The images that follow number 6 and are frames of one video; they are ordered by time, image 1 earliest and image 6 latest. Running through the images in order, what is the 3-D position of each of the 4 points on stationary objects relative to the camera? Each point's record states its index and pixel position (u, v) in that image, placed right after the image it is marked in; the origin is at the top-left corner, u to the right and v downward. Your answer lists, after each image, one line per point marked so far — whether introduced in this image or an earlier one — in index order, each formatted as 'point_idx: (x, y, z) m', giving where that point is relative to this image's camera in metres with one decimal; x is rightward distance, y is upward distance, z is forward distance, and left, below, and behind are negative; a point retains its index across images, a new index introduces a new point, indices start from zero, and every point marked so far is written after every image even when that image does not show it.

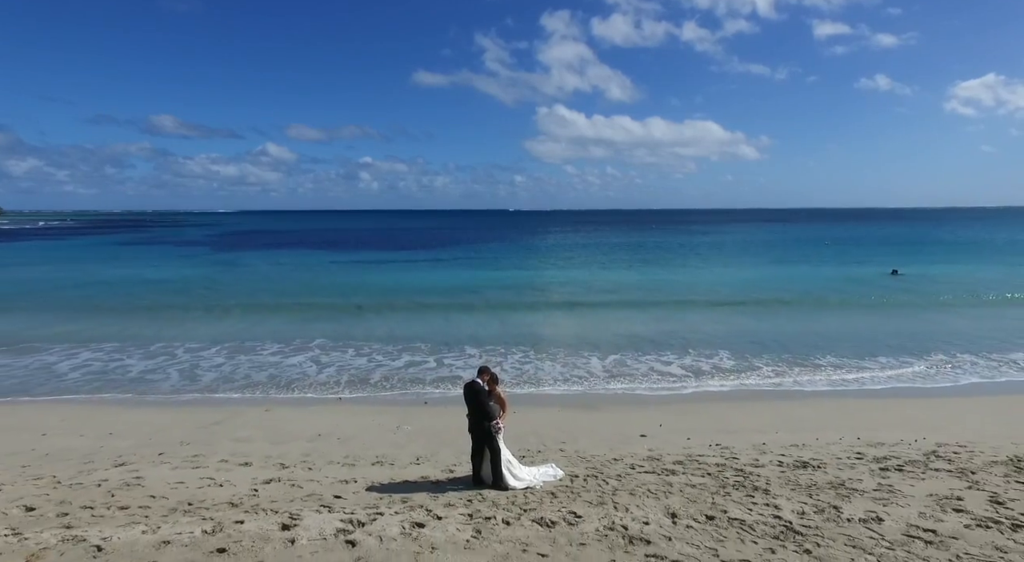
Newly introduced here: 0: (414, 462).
0: (-0.8, -1.5, +5.1) m
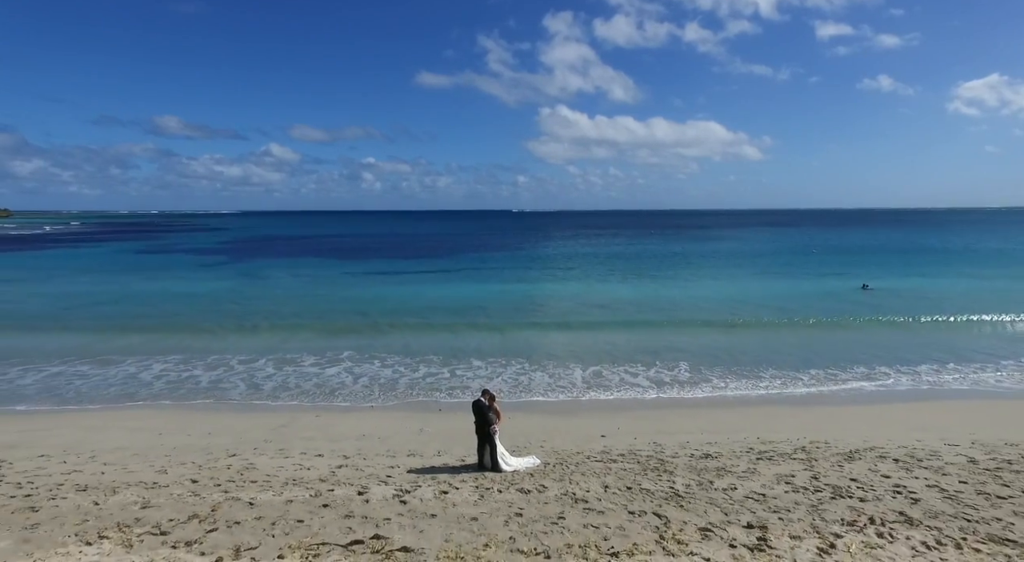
0: (-0.9, -2.0, +7.3) m
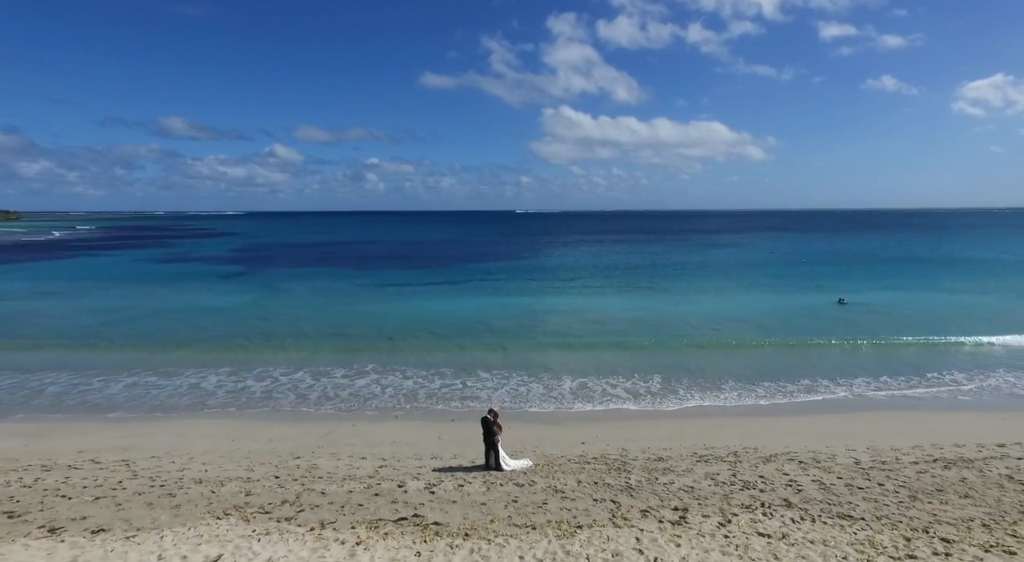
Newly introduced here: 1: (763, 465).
0: (-0.9, -2.7, +9.4) m
1: (+3.4, -2.5, +8.4) m
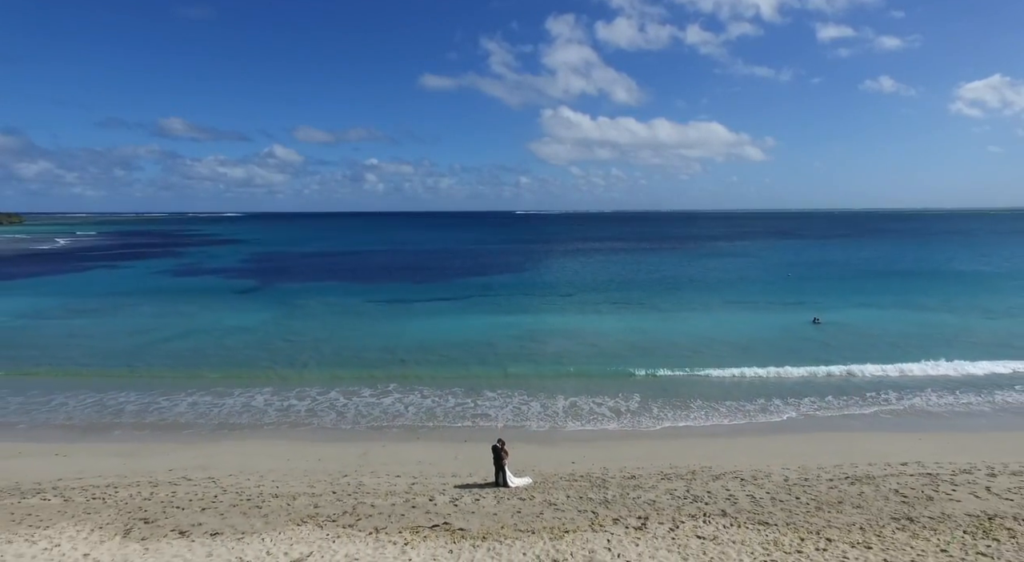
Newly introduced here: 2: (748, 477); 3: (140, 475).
0: (-0.8, -3.7, +11.7) m
1: (+3.5, -3.5, +10.7) m
2: (+4.2, -3.5, +10.9) m
3: (-6.9, -3.6, +11.6) m
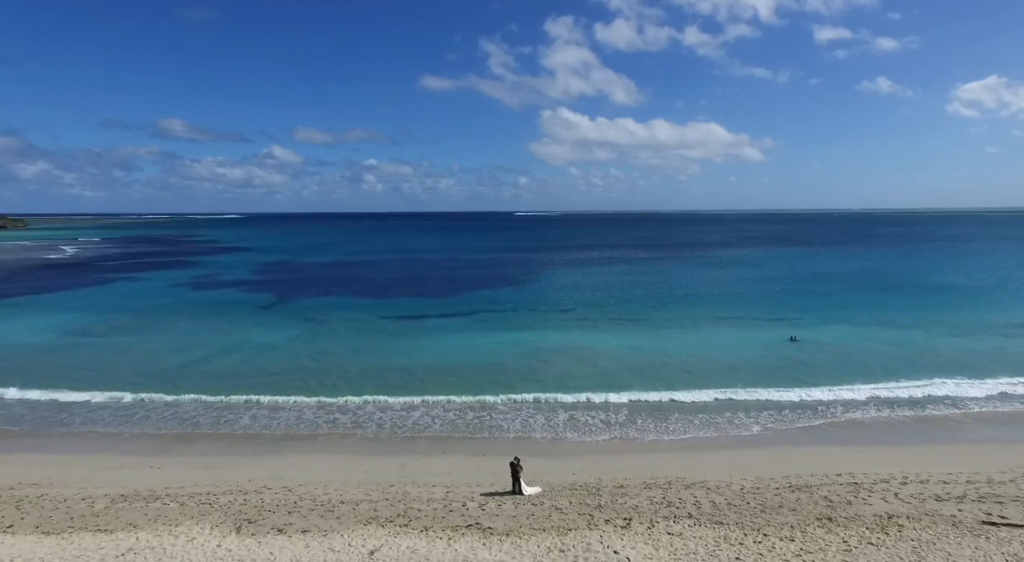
0: (-0.5, -4.8, +14.6) m
1: (+3.8, -4.6, +13.6) m
2: (+4.5, -4.6, +13.8) m
3: (-6.6, -4.7, +14.4) m
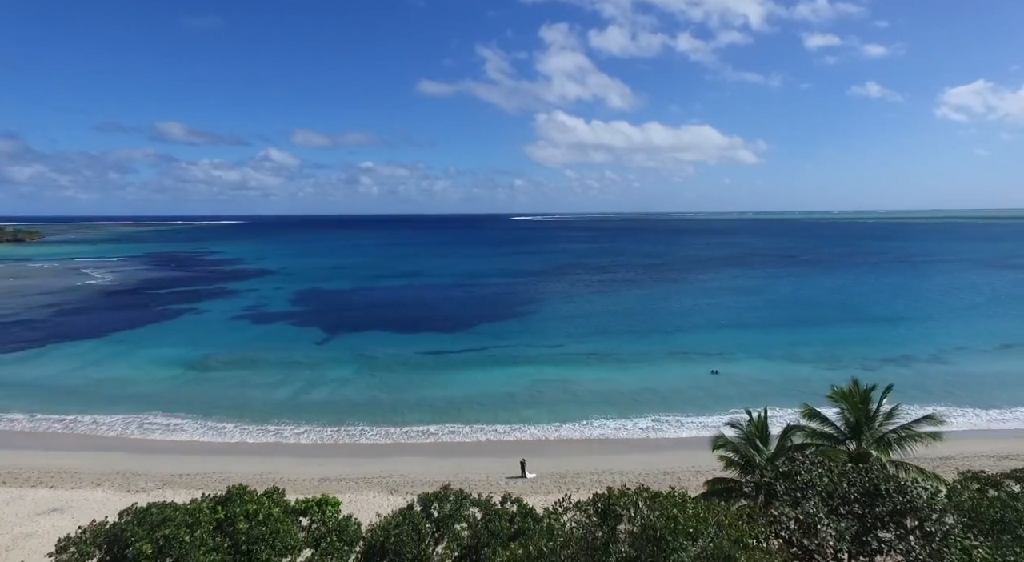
0: (-0.1, -8.5, +27.5) m
1: (+4.2, -8.3, +26.5) m
2: (+4.9, -8.3, +26.7) m
3: (-6.2, -8.5, +27.3) m
